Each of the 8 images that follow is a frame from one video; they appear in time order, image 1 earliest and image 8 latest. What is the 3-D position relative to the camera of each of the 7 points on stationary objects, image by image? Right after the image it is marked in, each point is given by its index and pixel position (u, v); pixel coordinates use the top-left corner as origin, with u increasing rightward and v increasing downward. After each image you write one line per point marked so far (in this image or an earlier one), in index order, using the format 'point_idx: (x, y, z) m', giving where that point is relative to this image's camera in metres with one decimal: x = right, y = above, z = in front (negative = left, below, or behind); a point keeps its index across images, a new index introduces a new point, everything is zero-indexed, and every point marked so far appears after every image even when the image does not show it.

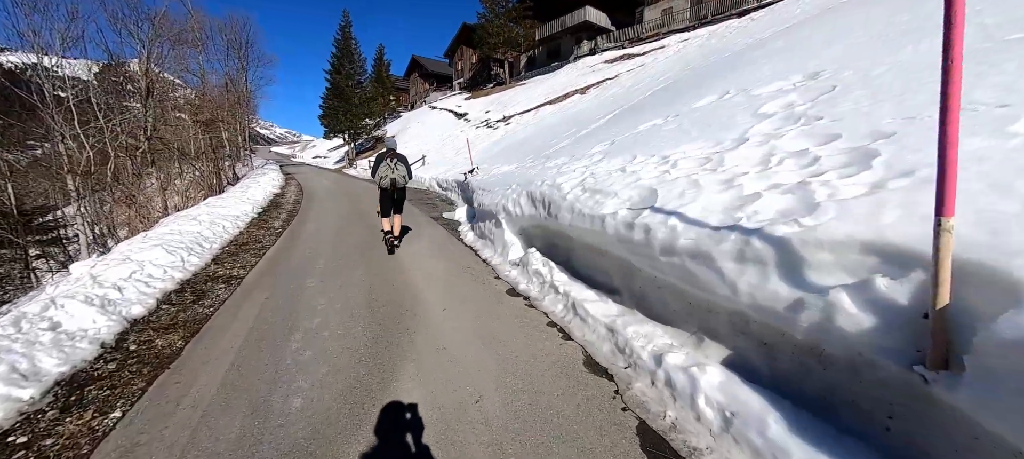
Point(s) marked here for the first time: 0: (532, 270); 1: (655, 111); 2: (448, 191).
0: (+0.2, -0.5, +4.9) m
1: (+2.8, +2.3, +7.3) m
2: (-2.7, +1.6, +15.8) m
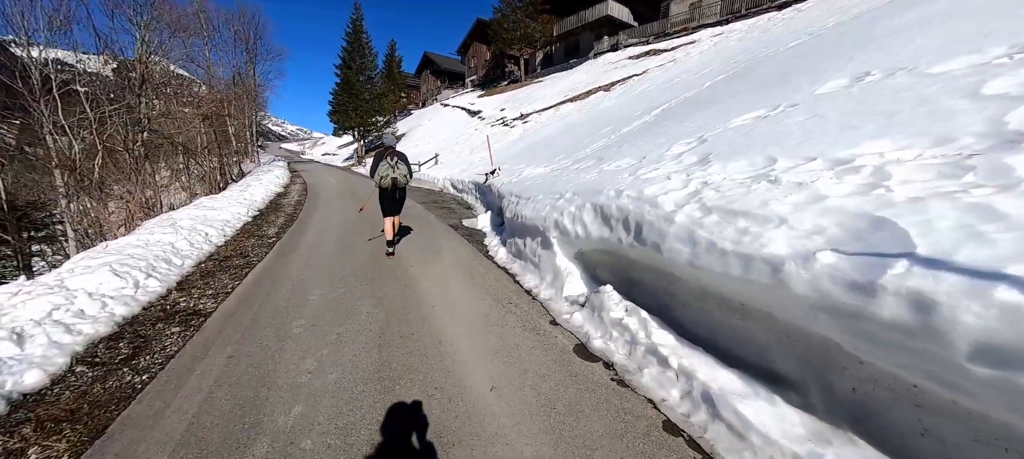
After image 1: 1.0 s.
0: (+0.9, -0.8, +3.4) m
1: (+3.5, +2.0, +5.8) m
2: (-1.9, +1.4, +14.4) m
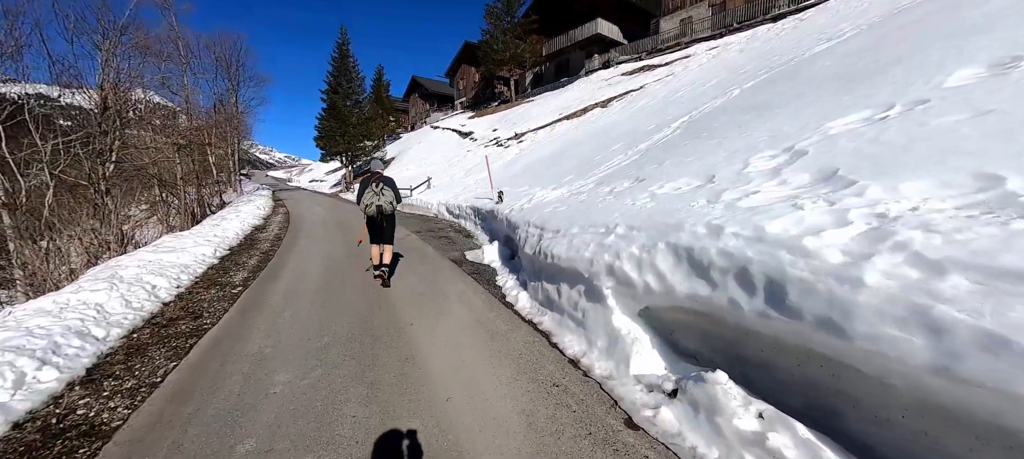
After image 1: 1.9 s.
0: (+1.3, -1.2, +2.2) m
1: (+3.8, +1.6, +4.8) m
2: (-1.8, +0.3, +13.2) m
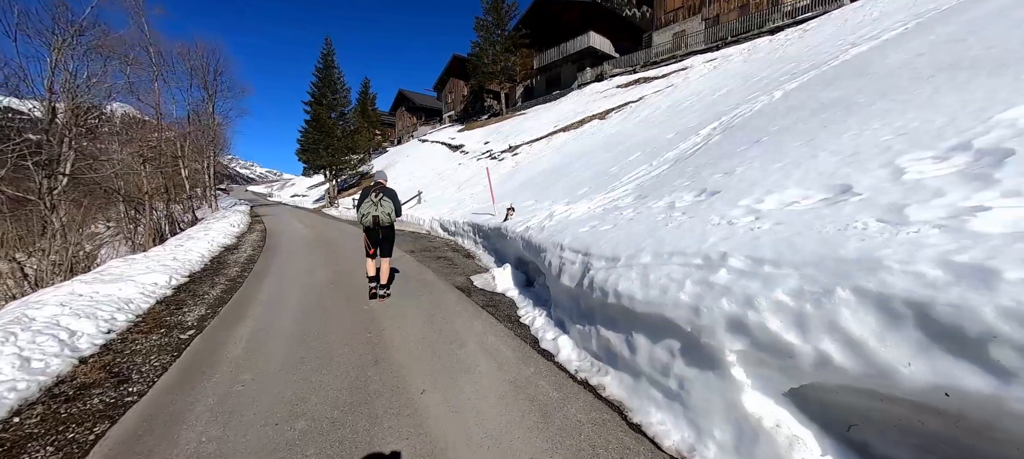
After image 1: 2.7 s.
0: (+1.8, -1.3, +1.1) m
1: (+4.2, +1.4, +3.8) m
2: (-1.7, -0.3, +12.0) m
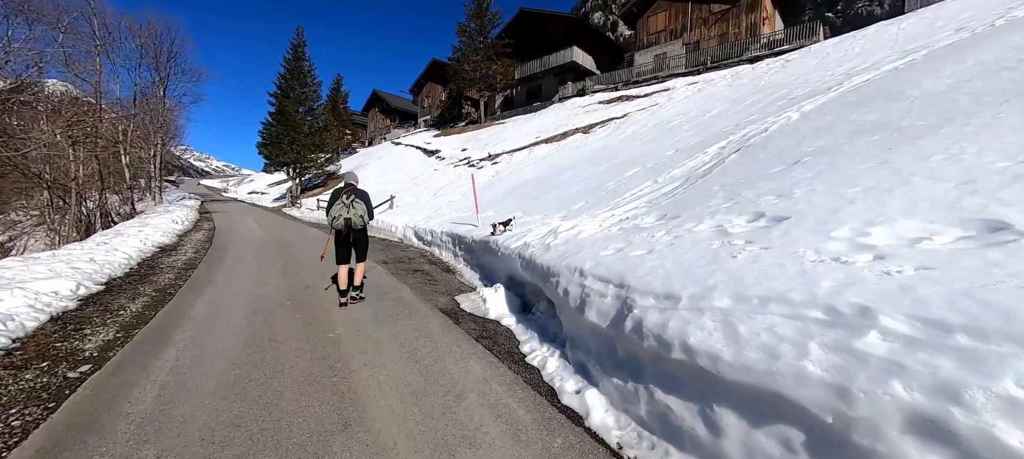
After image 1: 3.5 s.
0: (+2.2, -1.5, +0.3) m
1: (+4.4, +1.0, +3.4) m
2: (-2.2, -0.6, +10.9) m
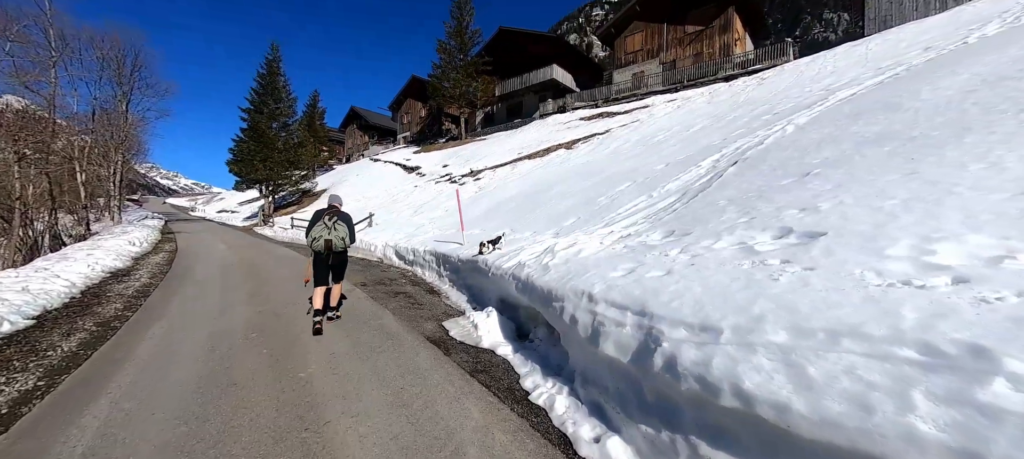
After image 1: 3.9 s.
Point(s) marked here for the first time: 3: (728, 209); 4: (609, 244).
0: (+2.4, -1.5, 0.0) m
1: (+4.4, +0.9, +3.2) m
2: (-2.5, -1.1, +10.3) m
3: (+2.5, +0.2, +4.3) m
4: (+1.3, -0.2, +4.9) m
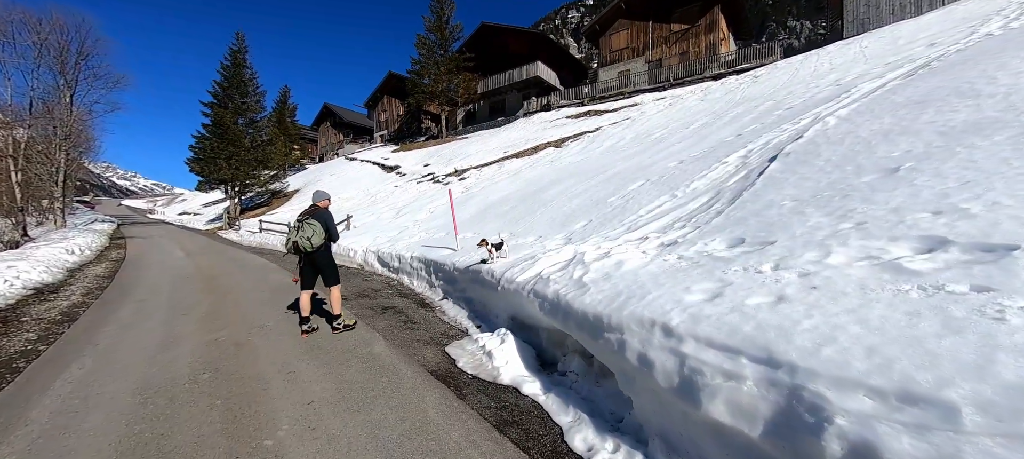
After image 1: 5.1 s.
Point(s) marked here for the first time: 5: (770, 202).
0: (+2.9, -1.6, -0.8) m
1: (+4.8, +0.8, +2.5) m
2: (-2.6, -1.2, +9.2) m
3: (+2.8, +0.2, +3.6) m
4: (+1.6, -0.3, +4.1) m
5: (+3.0, +0.3, +4.3) m
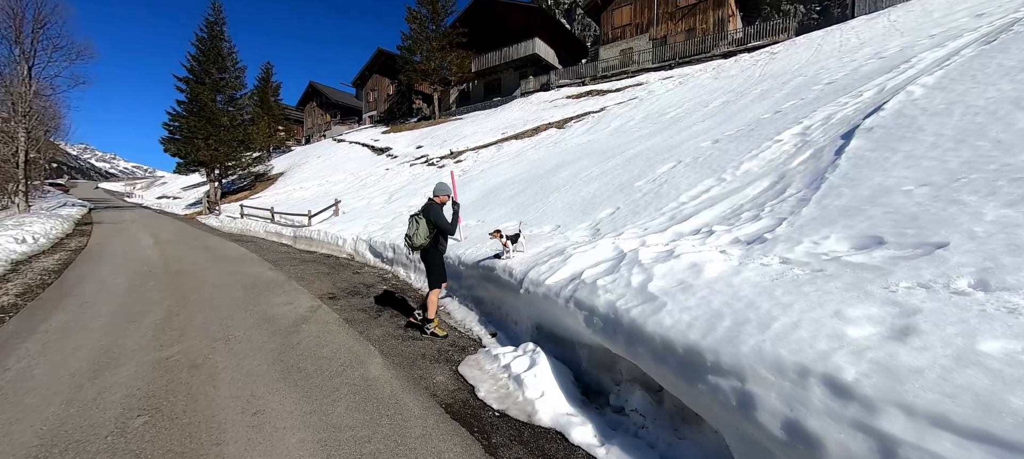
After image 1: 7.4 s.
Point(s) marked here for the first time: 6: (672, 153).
0: (+3.4, -1.7, -1.7) m
1: (+5.2, +0.8, +1.6) m
2: (-2.4, -0.9, +8.2) m
3: (+3.2, +0.2, +2.6) m
4: (+1.9, -0.2, +3.1) m
5: (+3.3, +0.4, +3.3) m
6: (+3.4, +1.6, +7.8) m
